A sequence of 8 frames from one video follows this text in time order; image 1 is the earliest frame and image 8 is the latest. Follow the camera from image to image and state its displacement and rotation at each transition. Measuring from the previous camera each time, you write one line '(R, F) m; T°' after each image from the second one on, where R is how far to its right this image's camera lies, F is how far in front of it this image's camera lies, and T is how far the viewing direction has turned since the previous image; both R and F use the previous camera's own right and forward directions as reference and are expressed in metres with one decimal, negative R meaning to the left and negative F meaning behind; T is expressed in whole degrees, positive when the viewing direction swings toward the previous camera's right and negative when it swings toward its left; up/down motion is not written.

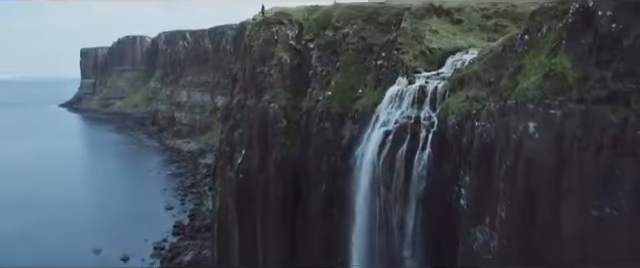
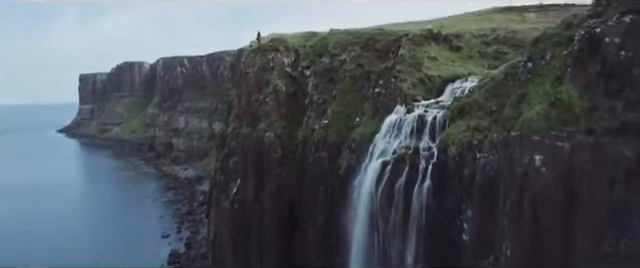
(+0.2, +1.8) m; 0°
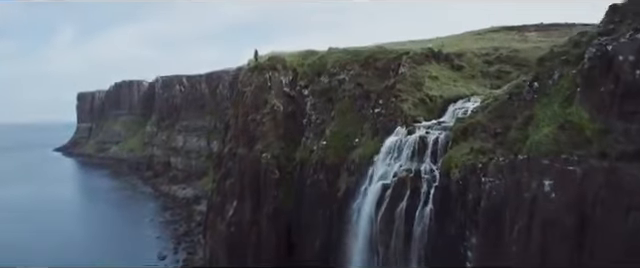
(+0.1, +1.7) m; 0°
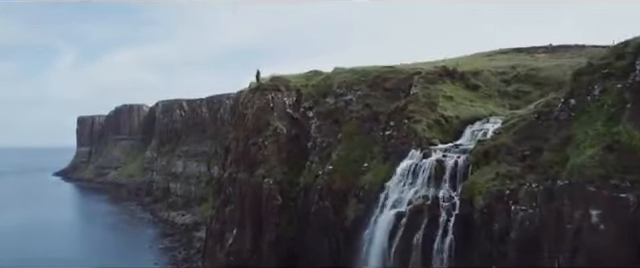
(-0.5, +3.7) m; 0°
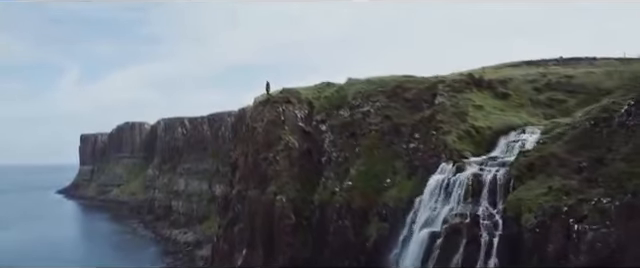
(-1.2, +3.9) m; 0°
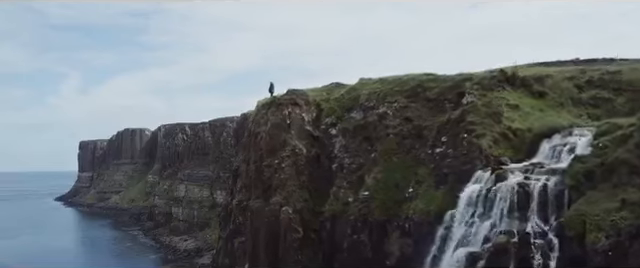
(-0.8, +5.8) m; 0°
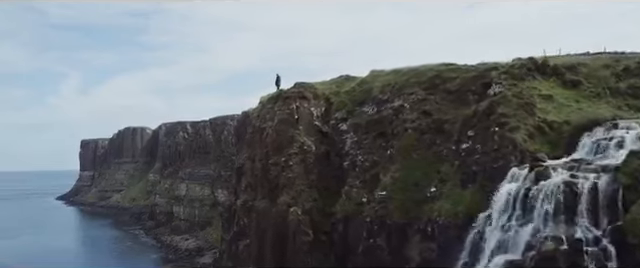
(-0.7, +3.8) m; 0°
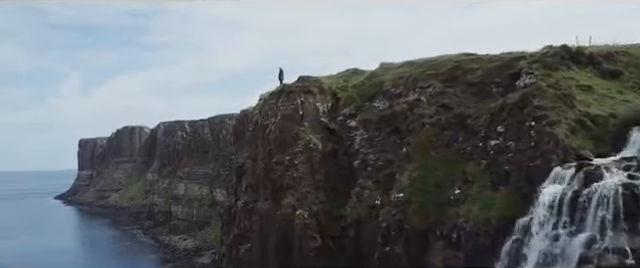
(-0.7, +4.2) m; 0°
